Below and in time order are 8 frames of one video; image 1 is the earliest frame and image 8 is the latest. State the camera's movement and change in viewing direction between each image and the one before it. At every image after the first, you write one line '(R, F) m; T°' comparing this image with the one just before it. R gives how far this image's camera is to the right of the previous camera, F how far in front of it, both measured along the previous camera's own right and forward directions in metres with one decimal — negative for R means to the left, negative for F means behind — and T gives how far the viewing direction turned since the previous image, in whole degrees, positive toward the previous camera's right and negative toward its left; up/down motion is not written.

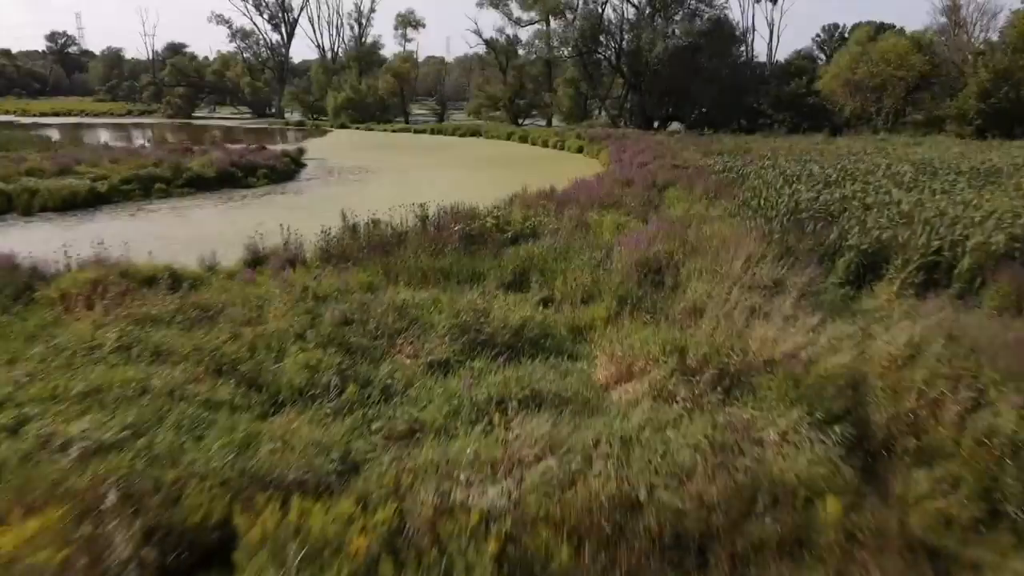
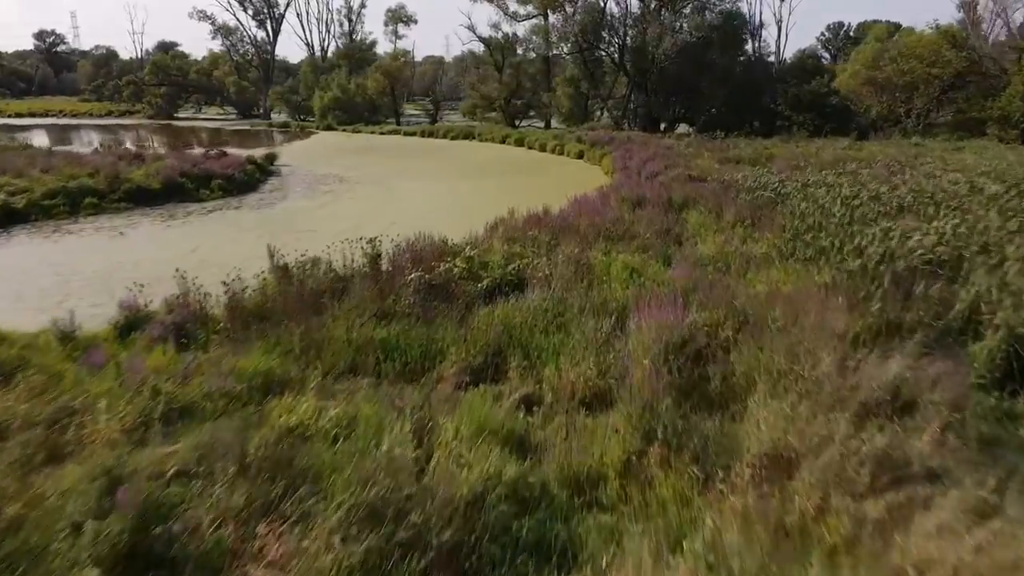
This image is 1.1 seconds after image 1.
(+0.2, +2.0) m; 0°
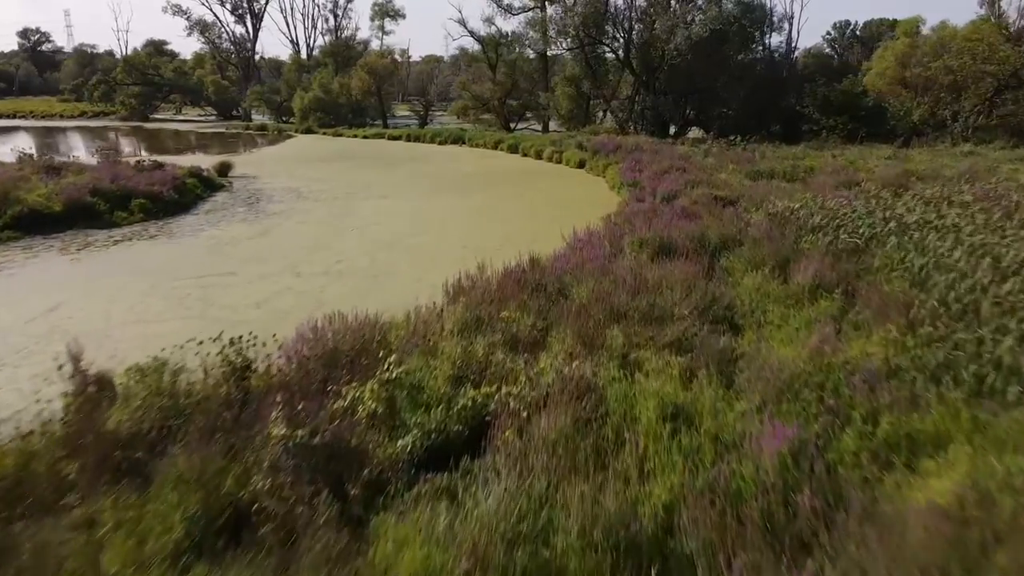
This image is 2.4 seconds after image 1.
(+0.3, +2.5) m; 0°
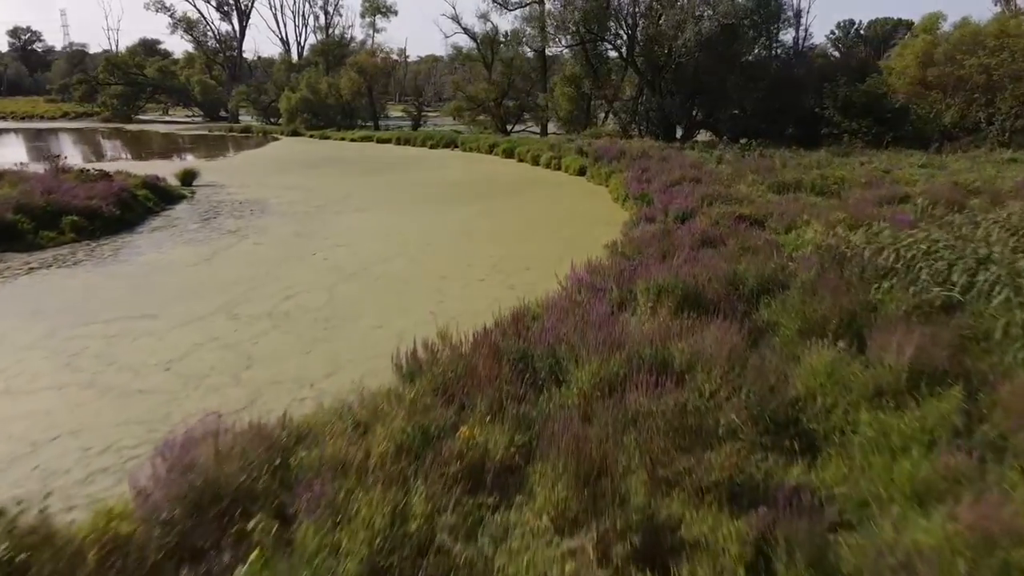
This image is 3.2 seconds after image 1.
(+0.2, +1.5) m; 0°
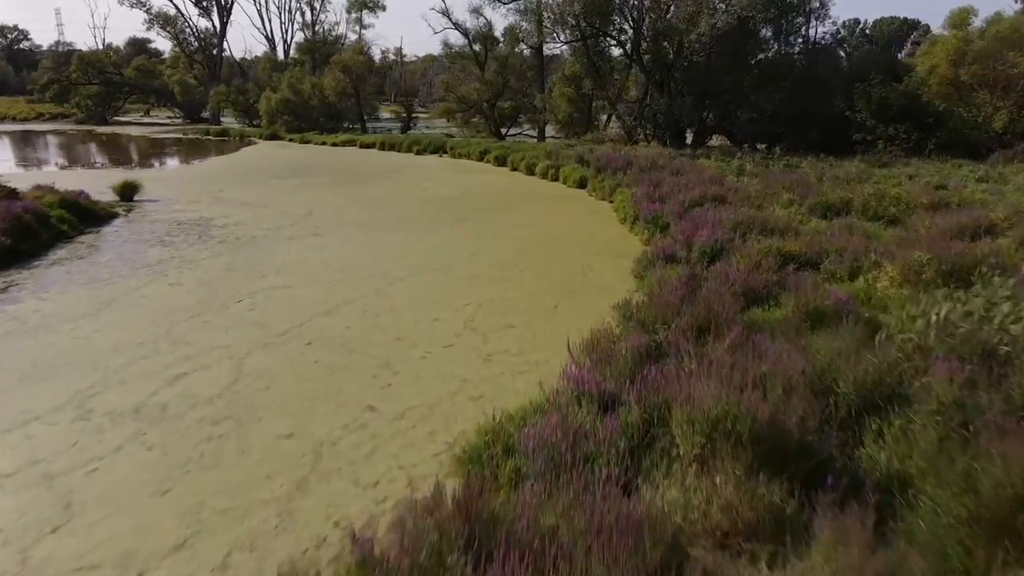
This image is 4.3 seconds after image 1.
(+0.2, +2.0) m; 0°
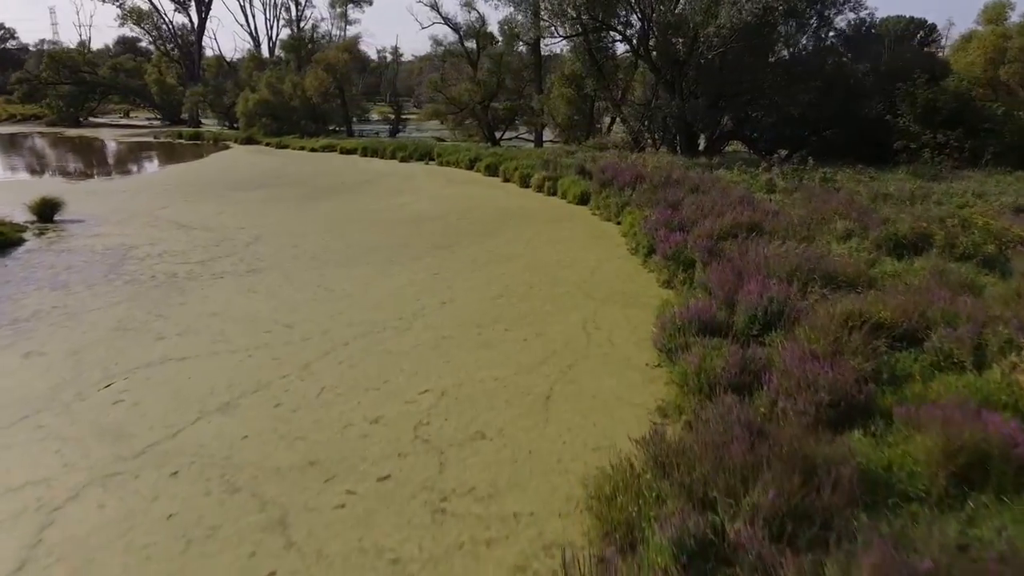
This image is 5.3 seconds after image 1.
(+0.2, +2.1) m; 0°
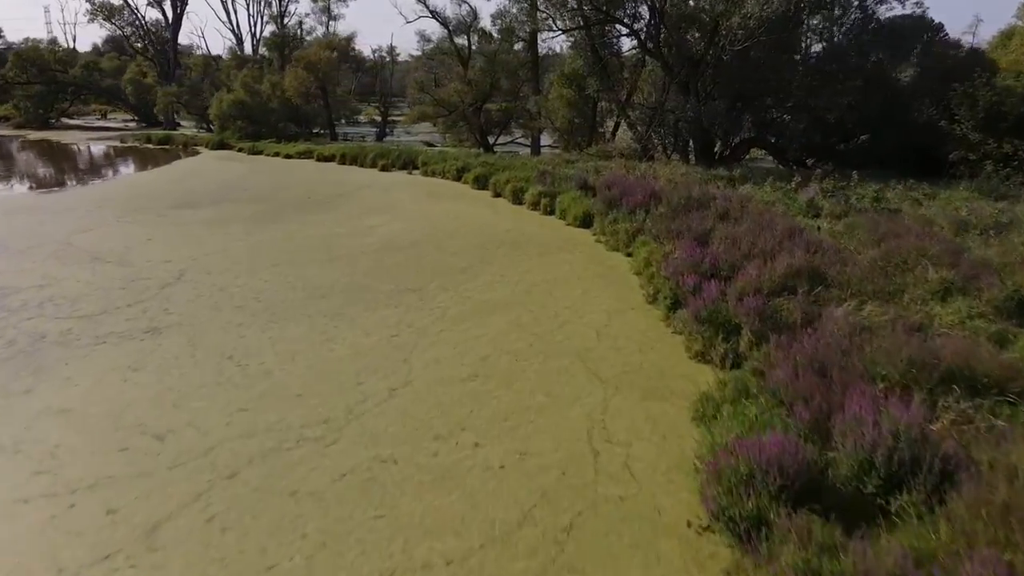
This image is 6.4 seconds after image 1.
(+0.2, +2.1) m; 0°
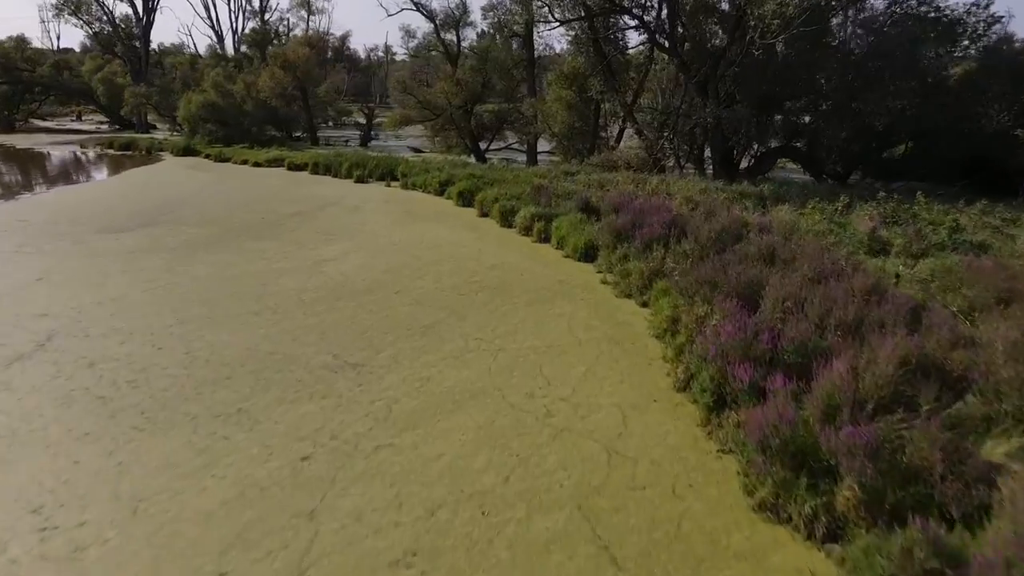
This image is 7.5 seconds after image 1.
(+0.2, +2.1) m; 0°
